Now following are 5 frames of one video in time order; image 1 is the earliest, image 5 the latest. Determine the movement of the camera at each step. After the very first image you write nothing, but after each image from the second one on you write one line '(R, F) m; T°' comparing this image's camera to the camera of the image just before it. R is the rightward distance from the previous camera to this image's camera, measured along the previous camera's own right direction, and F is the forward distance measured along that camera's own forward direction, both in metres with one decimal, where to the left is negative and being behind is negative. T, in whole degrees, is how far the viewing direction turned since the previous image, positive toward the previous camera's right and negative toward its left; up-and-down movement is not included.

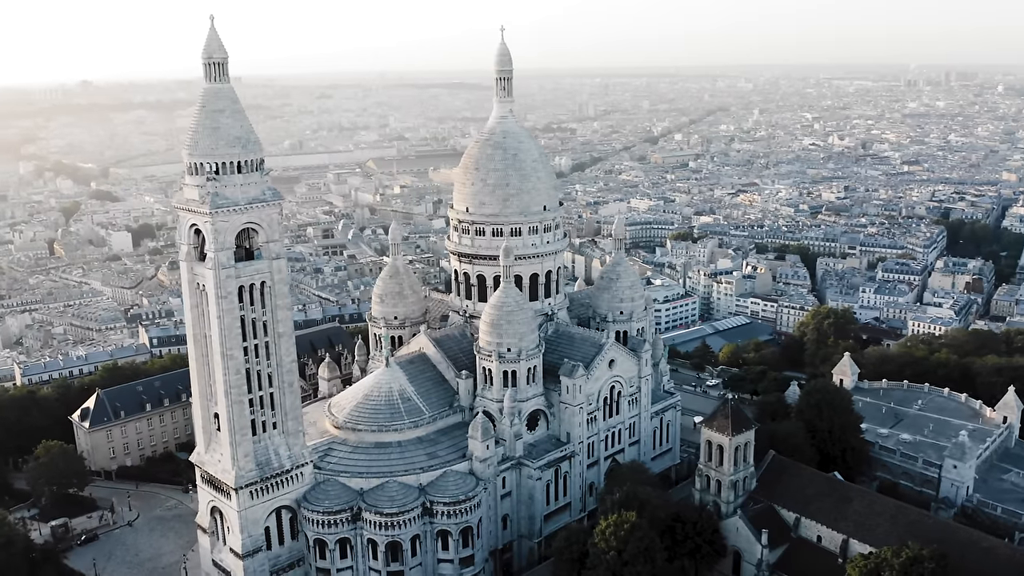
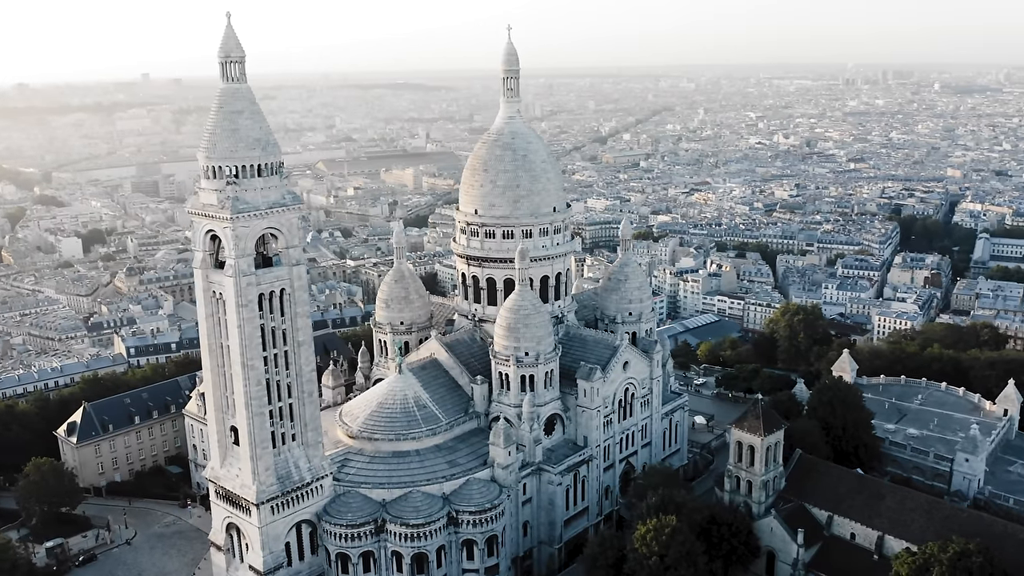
(-4.2, +1.0) m; +4°
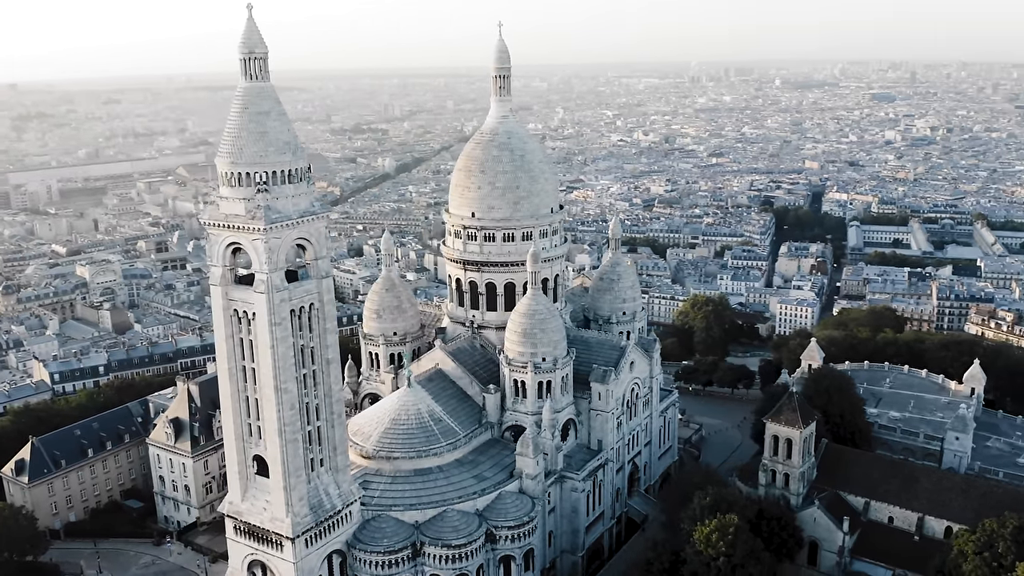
(-8.8, +2.4) m; +9°
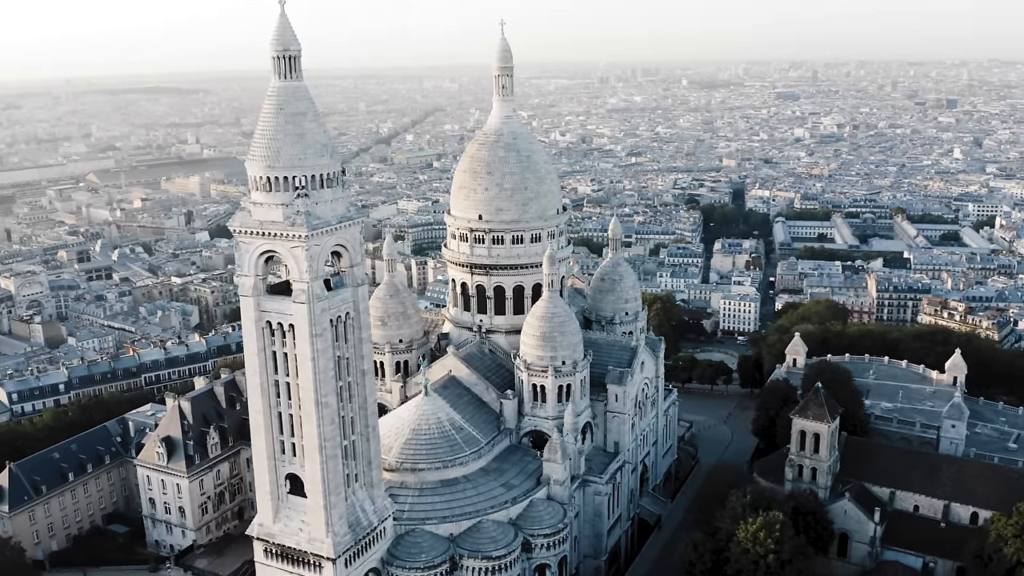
(-5.8, +1.3) m; +6°
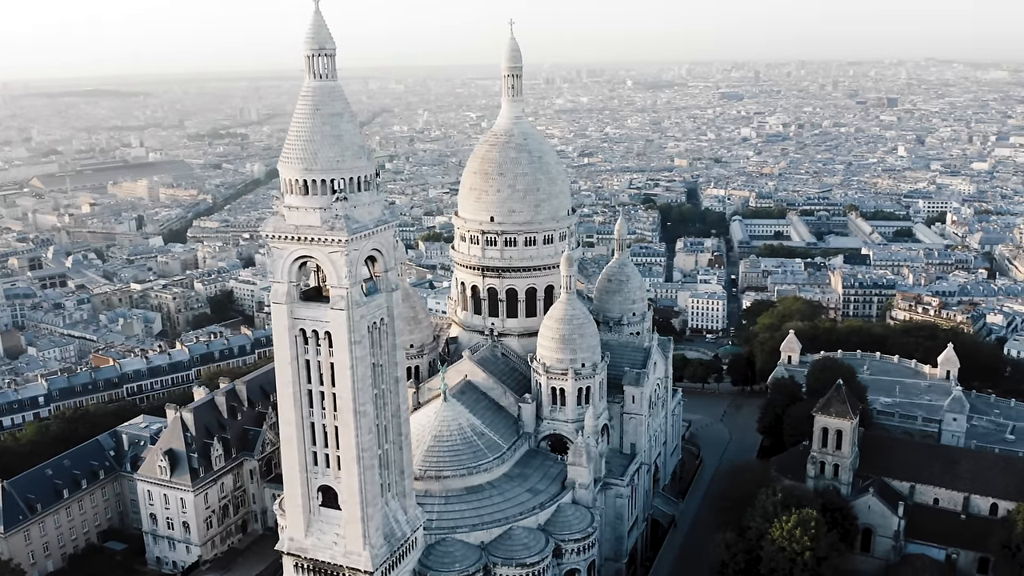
(-3.9, +0.7) m; +4°
